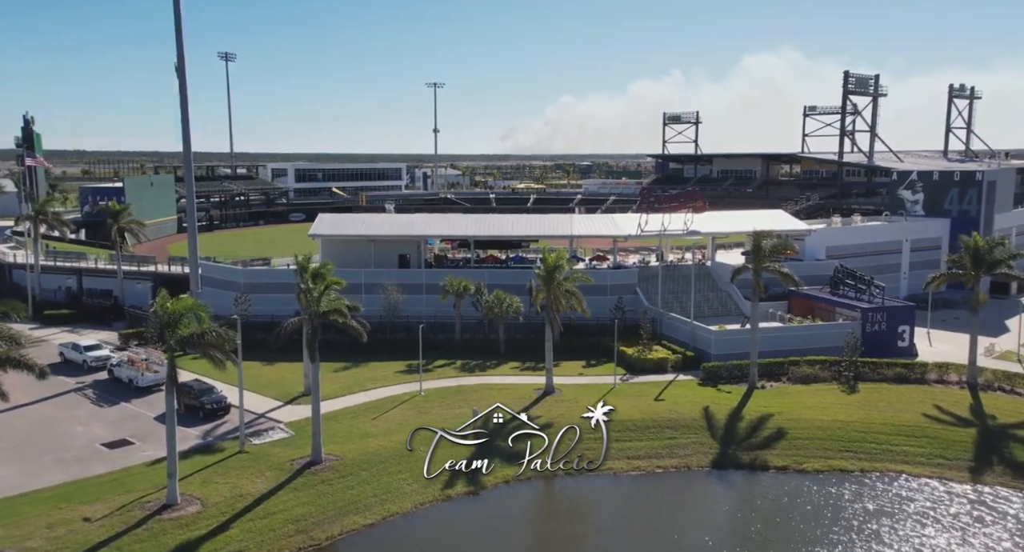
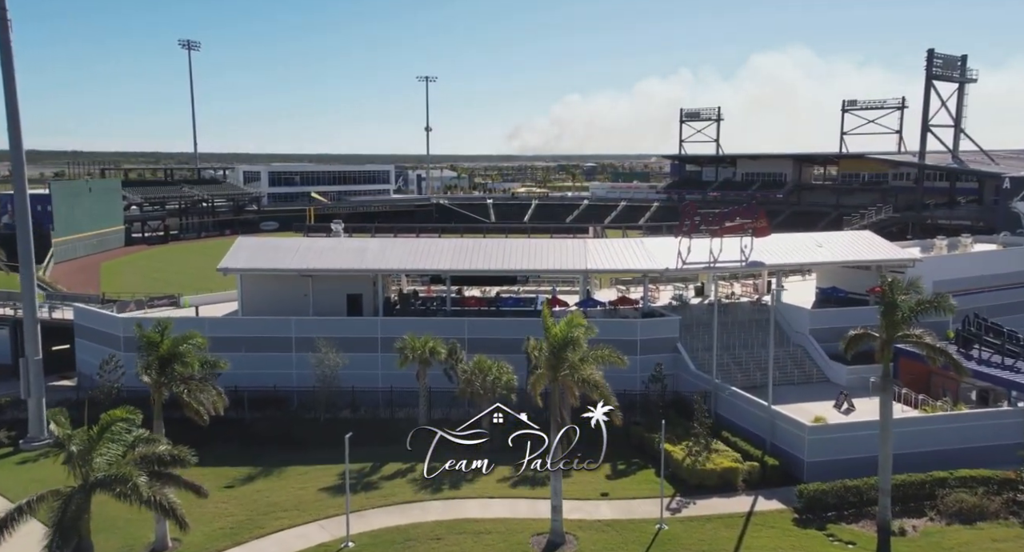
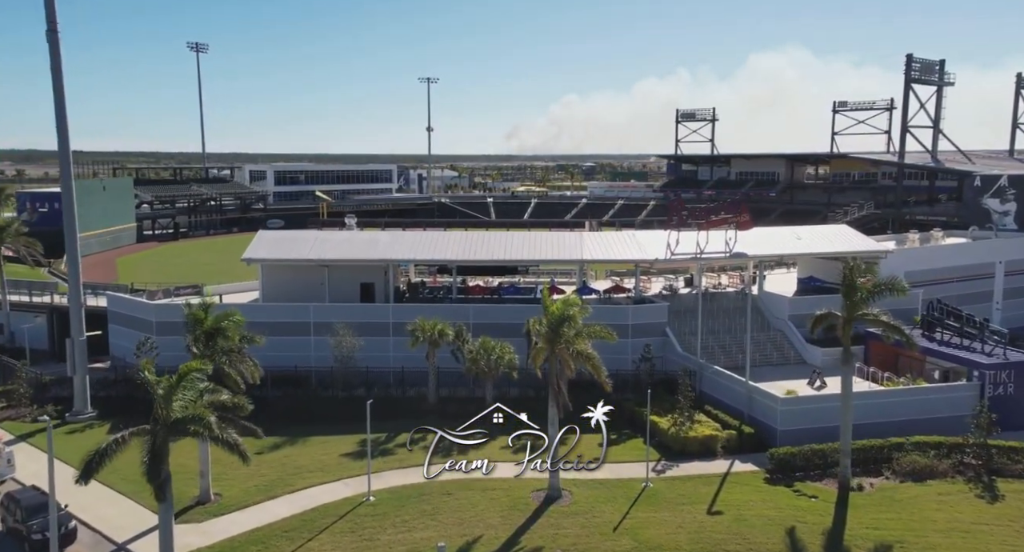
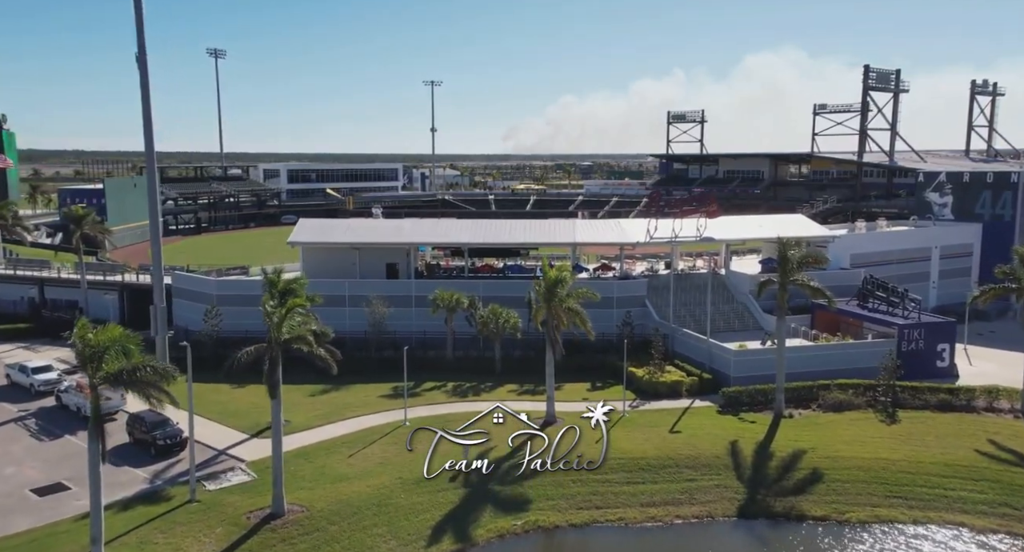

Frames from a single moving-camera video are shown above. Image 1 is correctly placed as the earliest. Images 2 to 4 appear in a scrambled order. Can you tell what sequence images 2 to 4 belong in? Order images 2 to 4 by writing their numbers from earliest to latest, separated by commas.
4, 3, 2
